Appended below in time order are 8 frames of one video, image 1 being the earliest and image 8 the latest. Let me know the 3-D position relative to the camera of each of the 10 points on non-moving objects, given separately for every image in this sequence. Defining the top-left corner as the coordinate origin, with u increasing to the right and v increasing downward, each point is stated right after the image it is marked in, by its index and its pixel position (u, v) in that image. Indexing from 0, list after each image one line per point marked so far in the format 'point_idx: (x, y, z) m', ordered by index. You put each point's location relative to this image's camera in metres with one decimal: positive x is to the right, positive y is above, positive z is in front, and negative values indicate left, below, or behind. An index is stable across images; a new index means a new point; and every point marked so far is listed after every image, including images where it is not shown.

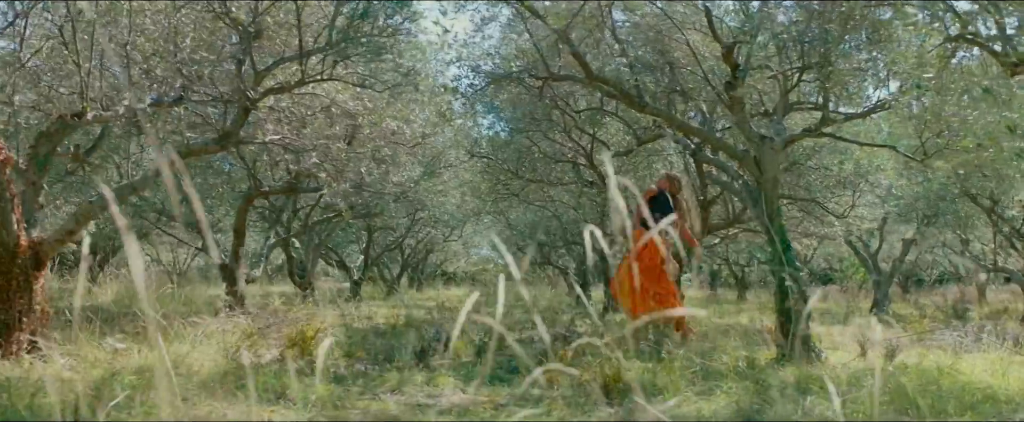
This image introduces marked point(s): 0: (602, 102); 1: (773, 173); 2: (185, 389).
0: (+1.0, +1.2, +8.6) m
1: (+2.1, +0.3, +6.5) m
2: (-1.8, -1.0, +4.4) m
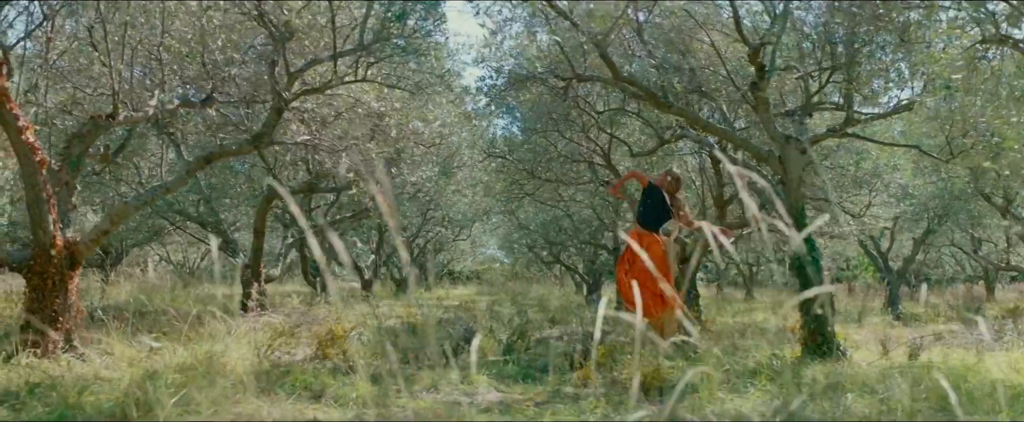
0: (+1.2, +1.2, +8.6) m
1: (+2.3, +0.3, +6.5) m
2: (-1.6, -1.0, +4.4) m
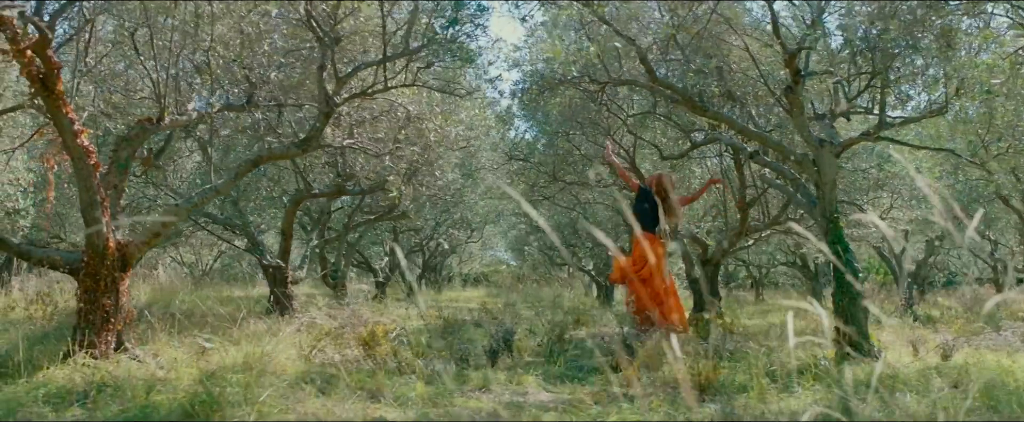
0: (+1.5, +1.2, +8.7) m
1: (+2.6, +0.3, +6.6) m
2: (-1.3, -1.0, +4.5) m
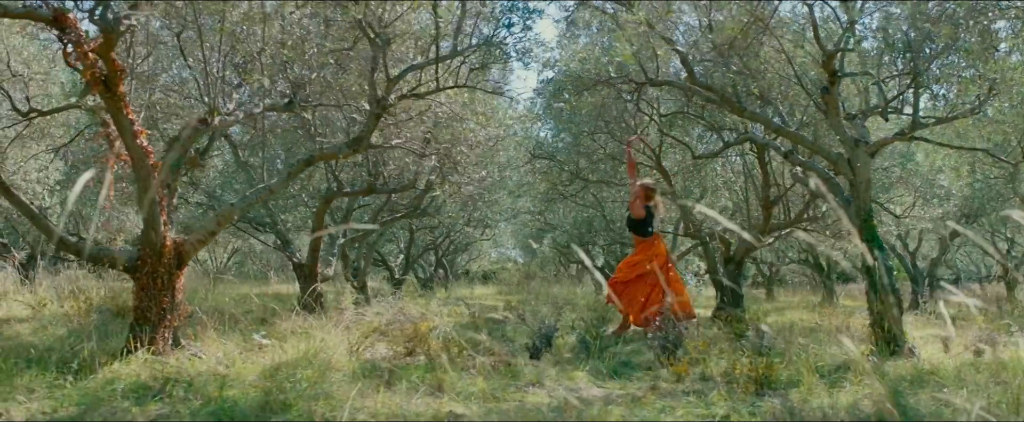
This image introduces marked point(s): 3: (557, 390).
0: (+1.9, +1.2, +8.8) m
1: (+3.0, +0.3, +6.7) m
2: (-0.9, -1.0, +4.6) m
3: (+0.3, -1.1, +4.9) m
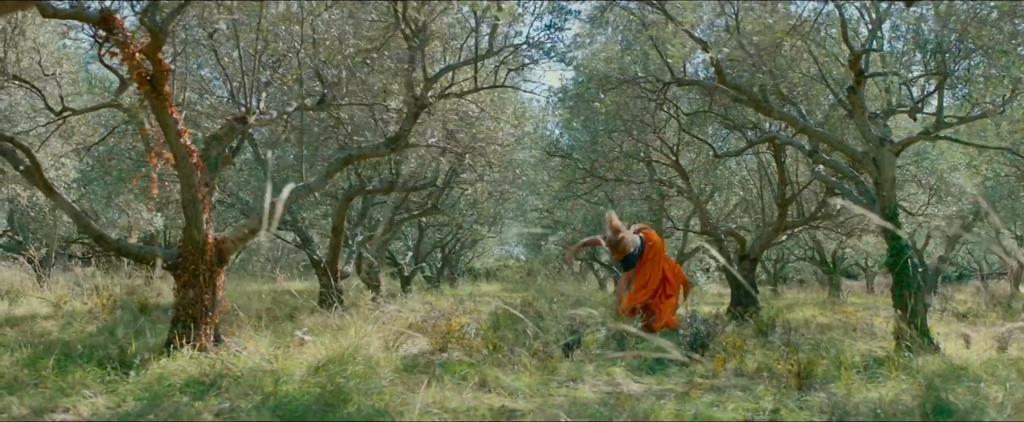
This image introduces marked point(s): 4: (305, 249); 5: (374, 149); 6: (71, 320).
0: (+2.1, +1.2, +8.9) m
1: (+3.2, +0.3, +6.8) m
2: (-0.7, -1.0, +4.7) m
3: (+0.5, -1.1, +5.0) m
4: (-2.6, -0.5, +10.1) m
5: (-1.0, +0.5, +5.9) m
6: (-4.7, -1.1, +8.4) m
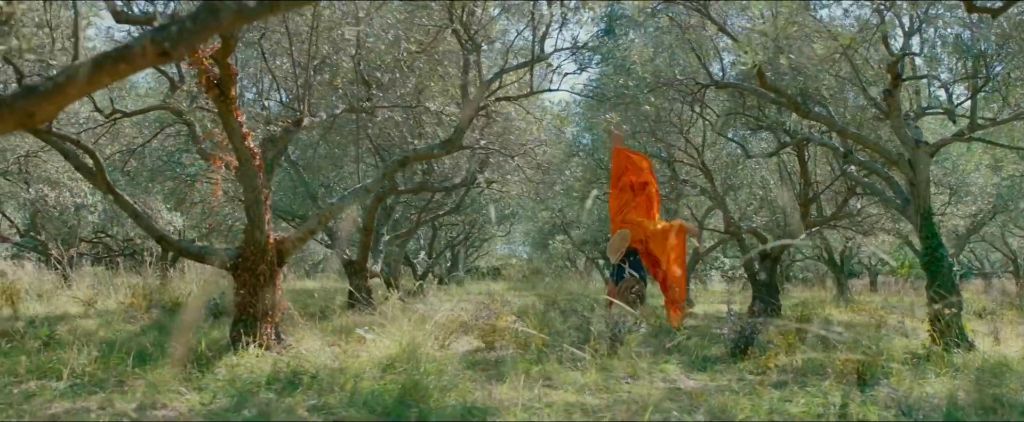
0: (+2.5, +1.2, +9.0) m
1: (+3.6, +0.3, +6.9) m
2: (-0.3, -1.0, +4.8) m
3: (+0.9, -1.1, +5.1) m
4: (-2.3, -0.5, +10.2) m
5: (-0.6, +0.5, +6.1) m
6: (-4.3, -1.1, +8.5) m
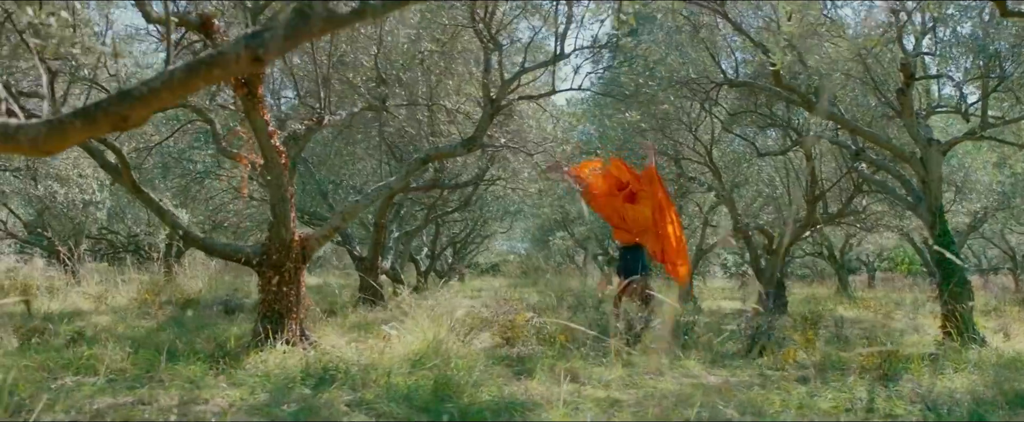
0: (+2.6, +1.2, +9.1) m
1: (+3.8, +0.3, +7.0) m
2: (-0.1, -1.0, +4.9) m
3: (+1.1, -1.1, +5.2) m
4: (-2.2, -0.5, +10.3) m
5: (-0.5, +0.5, +6.1) m
6: (-4.2, -1.1, +8.6) m
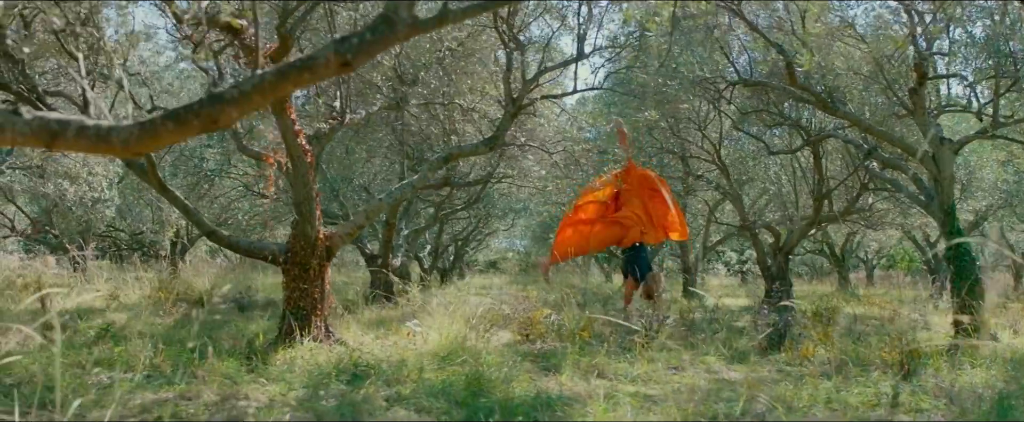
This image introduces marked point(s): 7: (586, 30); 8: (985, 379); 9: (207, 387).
0: (+2.8, +1.3, +9.2) m
1: (+3.9, +0.4, +7.1) m
2: (+0.1, -1.0, +5.0) m
3: (+1.3, -1.1, +5.3) m
4: (-2.0, -0.4, +10.3) m
5: (-0.3, +0.5, +6.2) m
6: (-4.0, -1.1, +8.6) m
7: (+0.6, +1.4, +6.4) m
8: (+2.9, -1.0, +4.9) m
9: (-1.6, -0.9, +4.1) m
